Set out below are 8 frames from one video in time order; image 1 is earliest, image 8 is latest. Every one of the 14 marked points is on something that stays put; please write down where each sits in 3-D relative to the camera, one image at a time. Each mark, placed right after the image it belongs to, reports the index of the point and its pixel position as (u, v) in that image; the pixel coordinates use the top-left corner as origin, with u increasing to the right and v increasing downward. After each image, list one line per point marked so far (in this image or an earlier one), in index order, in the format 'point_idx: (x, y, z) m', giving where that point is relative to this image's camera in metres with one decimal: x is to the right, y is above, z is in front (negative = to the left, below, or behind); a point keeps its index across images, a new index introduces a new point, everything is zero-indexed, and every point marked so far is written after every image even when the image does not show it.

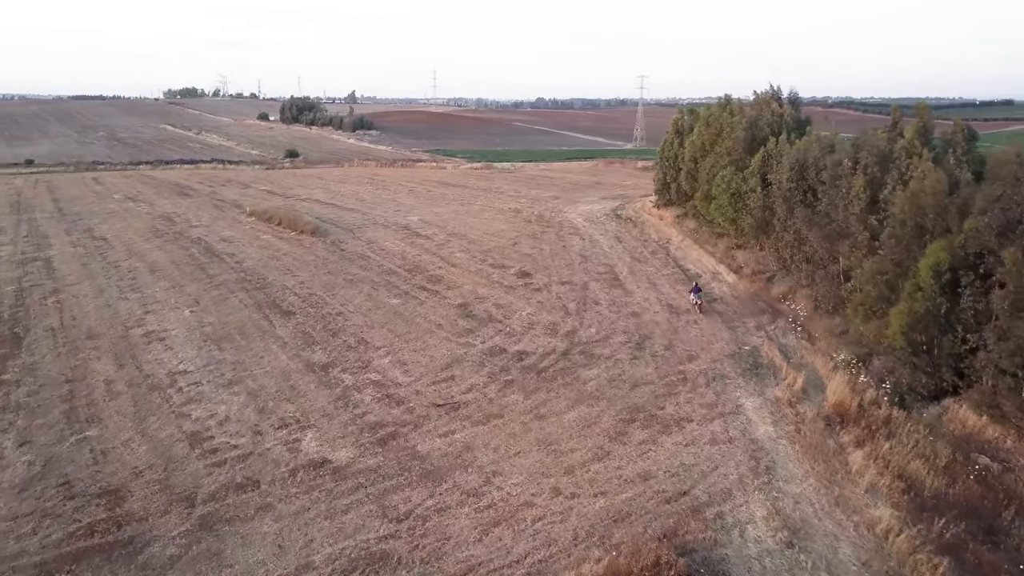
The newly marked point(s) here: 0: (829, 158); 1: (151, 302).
0: (+5.2, +2.1, +13.3) m
1: (-6.9, -0.3, +15.5) m
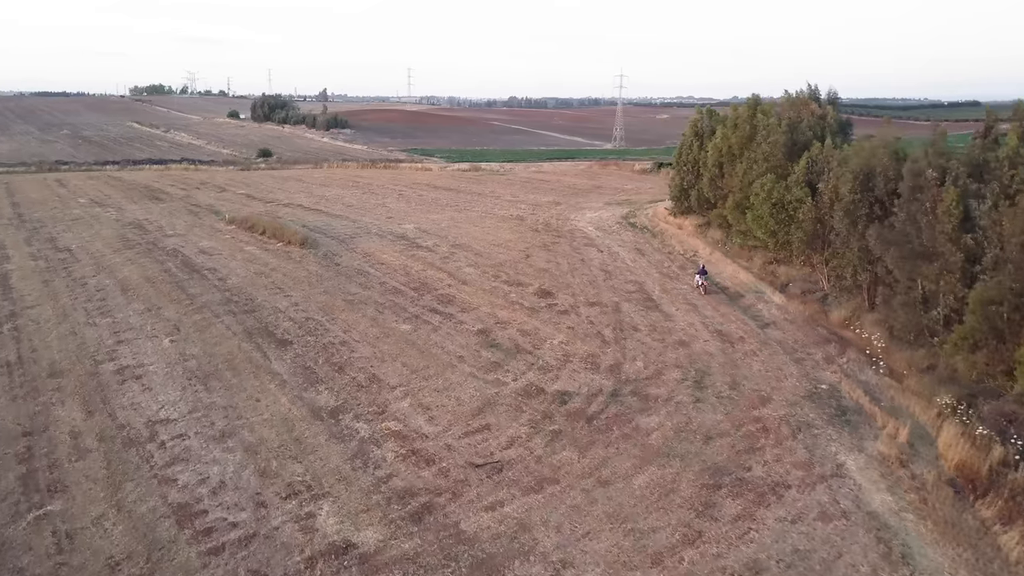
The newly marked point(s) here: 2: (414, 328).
0: (+5.7, +1.8, +11.8) m
1: (-6.5, -0.7, +13.6) m
2: (-1.6, -0.7, +13.5) m
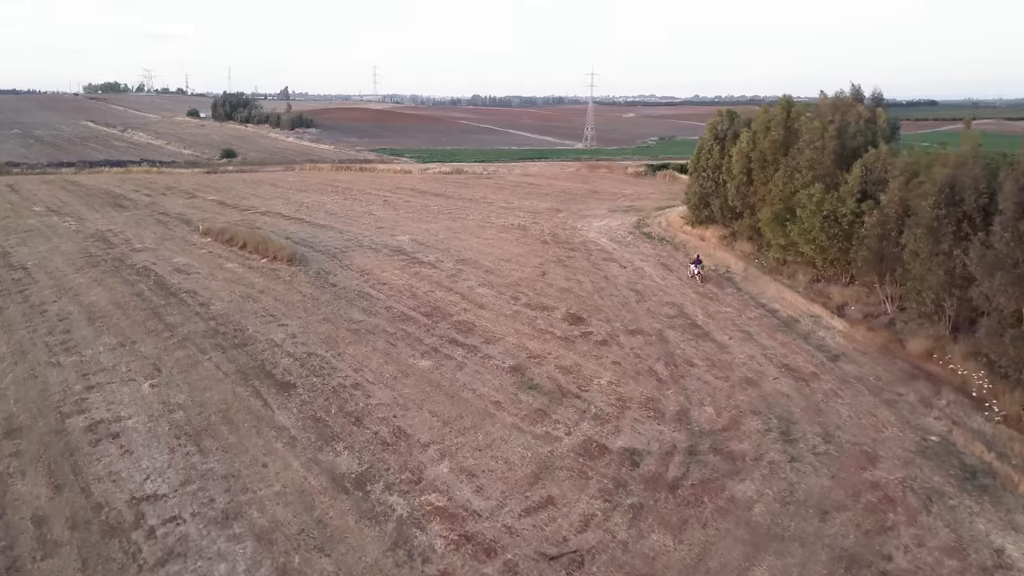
0: (+6.3, +1.4, +10.3) m
1: (-5.9, -1.2, +11.6) m
2: (-1.1, -1.1, +11.7) m
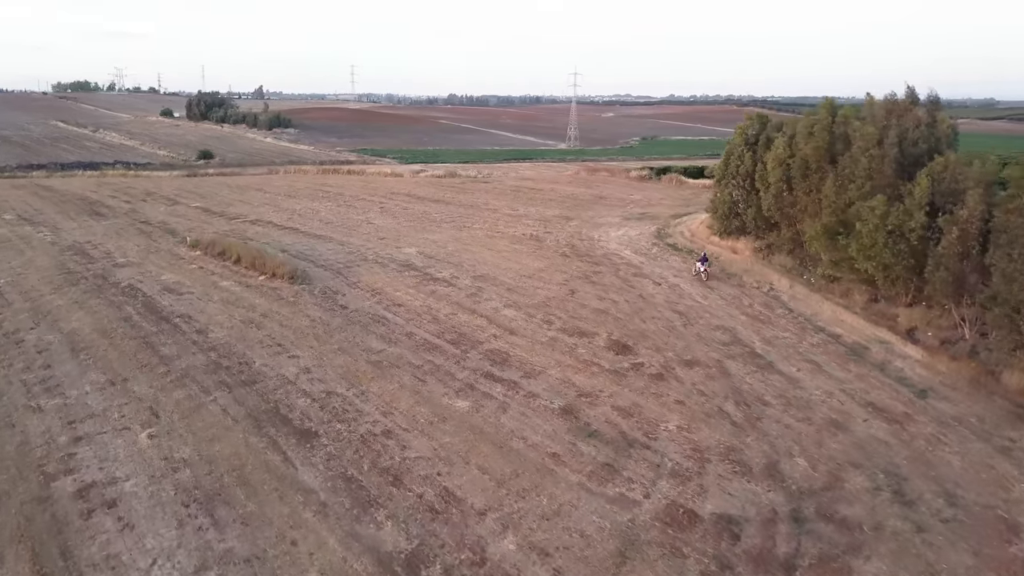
0: (+6.9, +1.0, +9.1) m
1: (-5.3, -1.6, +10.0) m
2: (-0.5, -1.5, +10.3) m
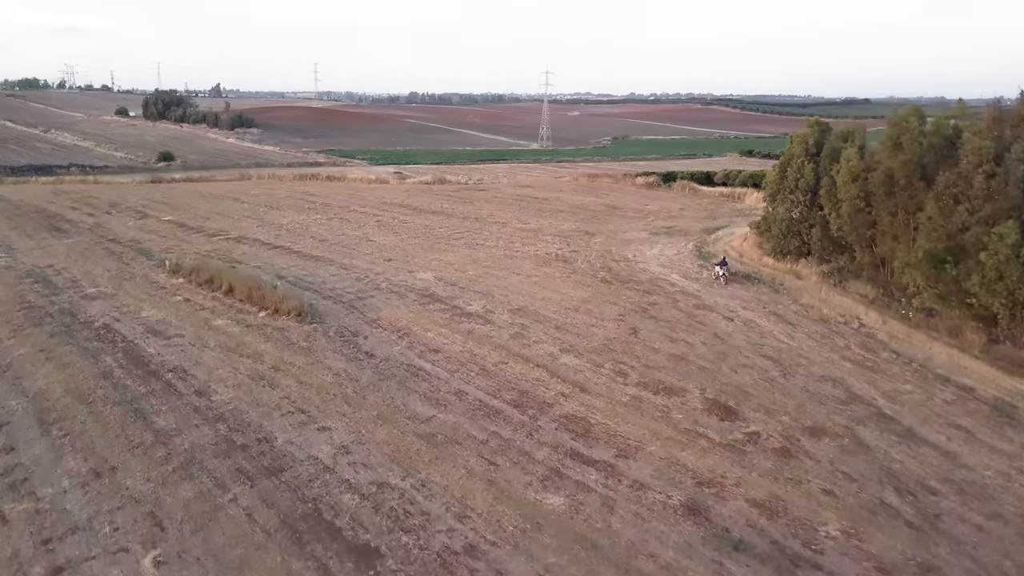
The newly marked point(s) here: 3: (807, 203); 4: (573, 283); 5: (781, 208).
0: (+8.0, +0.5, +7.2) m
1: (-4.2, -2.3, +7.6) m
2: (+0.6, -2.1, +8.1) m
3: (+5.9, +1.7, +16.3) m
4: (+1.2, +0.1, +16.1) m
5: (+5.6, +1.7, +17.0) m
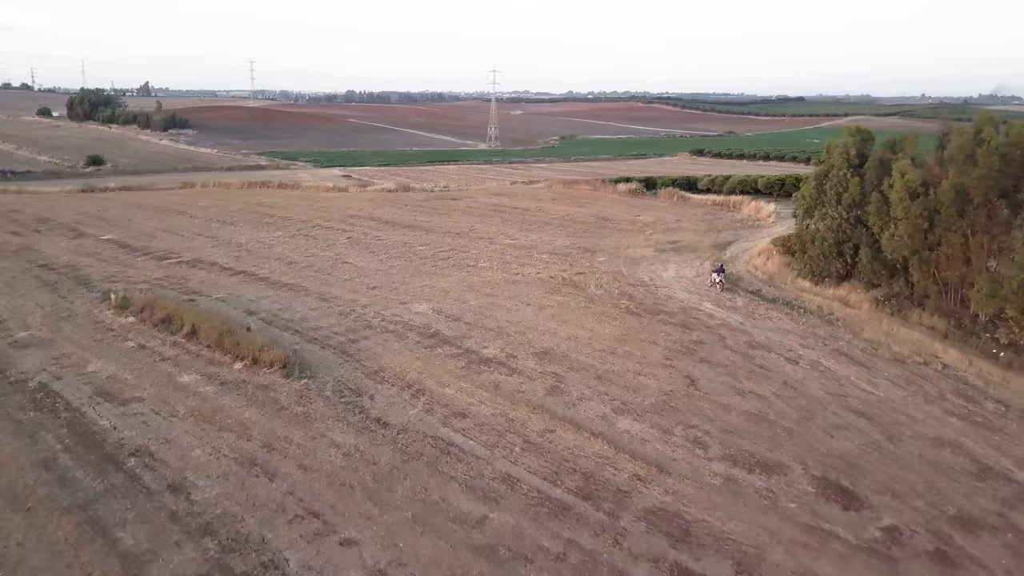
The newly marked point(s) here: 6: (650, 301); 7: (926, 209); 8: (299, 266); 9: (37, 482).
0: (+8.8, 0.0, +5.7) m
1: (-3.3, -3.0, +5.2) m
2: (+1.5, -2.7, +6.0) m
3: (+6.1, +1.2, +14.6) m
4: (+1.4, -0.5, +14.1) m
5: (+5.8, +1.2, +15.3) m
6: (+2.5, -0.2, +14.9) m
7: (+6.6, +1.3, +13.0) m
8: (-4.9, +0.5, +18.8) m
9: (-5.0, -2.0, +8.6) m
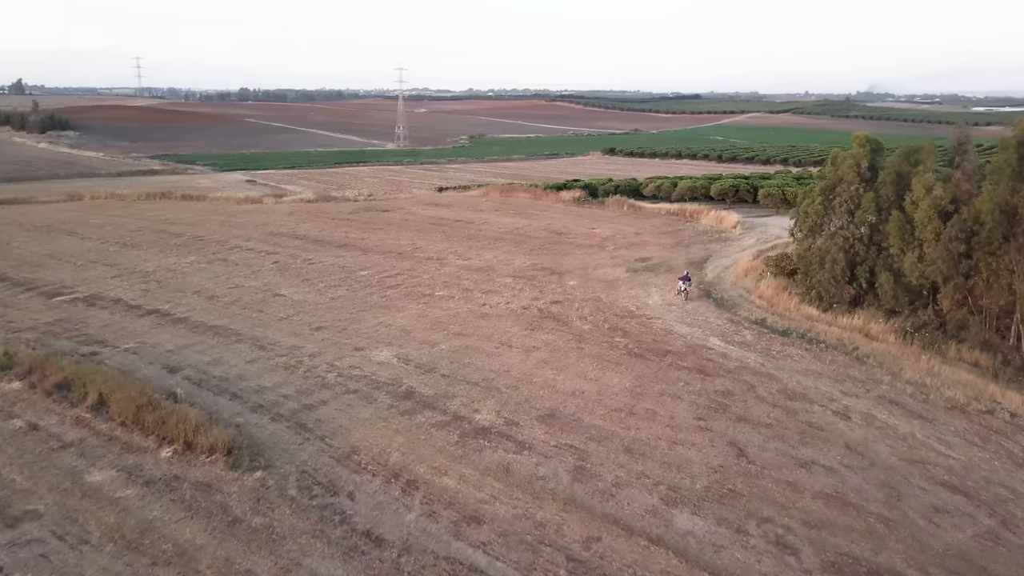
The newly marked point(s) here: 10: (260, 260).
0: (+9.5, -0.4, +4.6) m
1: (-2.4, -3.7, +2.7) m
2: (+2.2, -3.3, +4.1) m
3: (+5.7, +0.7, +13.1) m
4: (+1.2, -1.1, +12.0) m
5: (+5.3, +0.7, +13.8) m
6: (+2.2, -0.8, +13.0) m
7: (+6.4, +0.8, +11.6) m
8: (-5.7, -0.2, +16.0) m
9: (-4.6, -2.8, +5.9) m
10: (-6.0, +0.6, +19.4) m
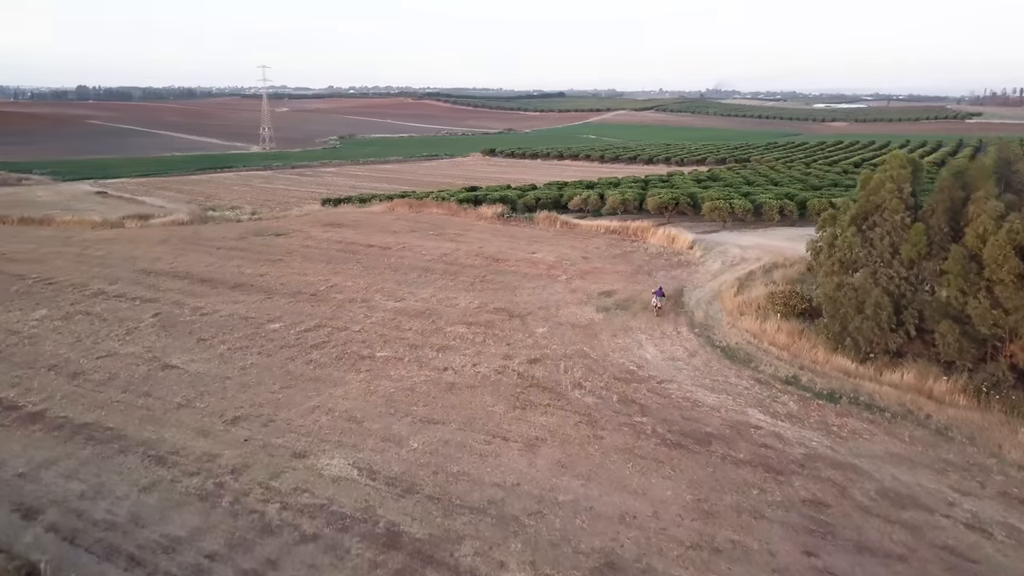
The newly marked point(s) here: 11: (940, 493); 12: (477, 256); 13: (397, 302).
0: (+10.6, -0.9, +3.2) m
1: (-0.7, -4.7, -0.6) m
2: (+3.6, -4.1, +1.5) m
3: (+5.4, +0.1, +11.0) m
4: (+1.2, -1.9, +9.2) m
5: (+5.0, 0.0, +11.6) m
6: (+2.0, -1.6, +10.3) m
7: (+6.4, +0.2, +9.5) m
8: (-6.2, -1.4, +12.0) m
9: (-3.4, -3.9, +2.2) m
10: (-7.1, -0.5, +15.3) m
11: (+4.4, -2.1, +8.4) m
12: (-0.8, +0.7, +19.5) m
13: (-2.2, -0.3, +15.9) m
